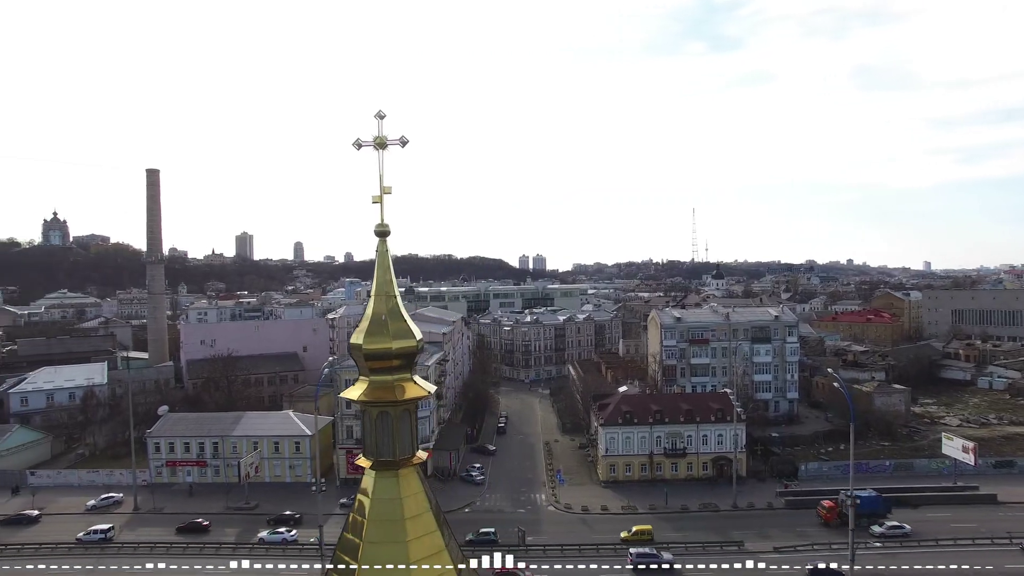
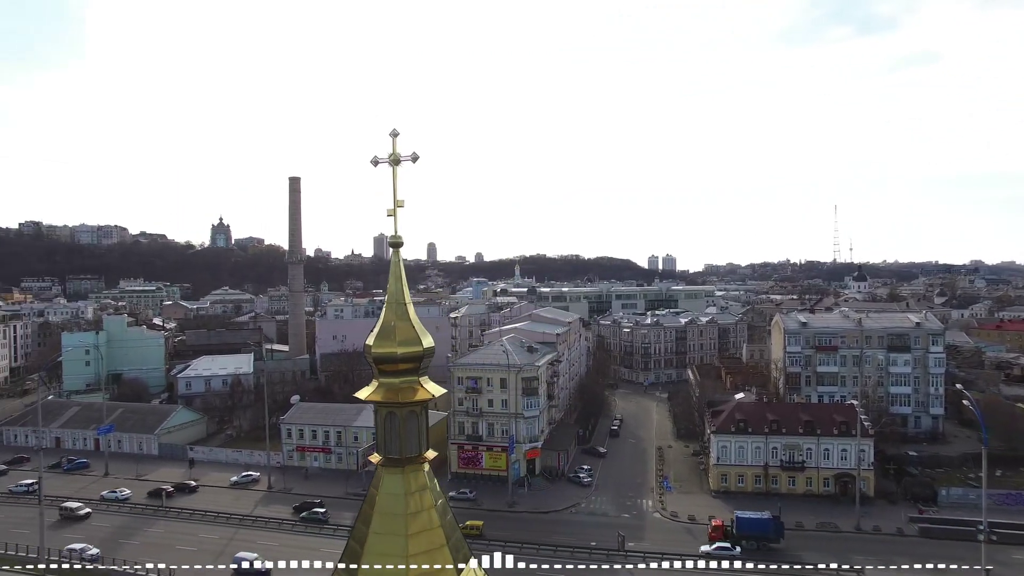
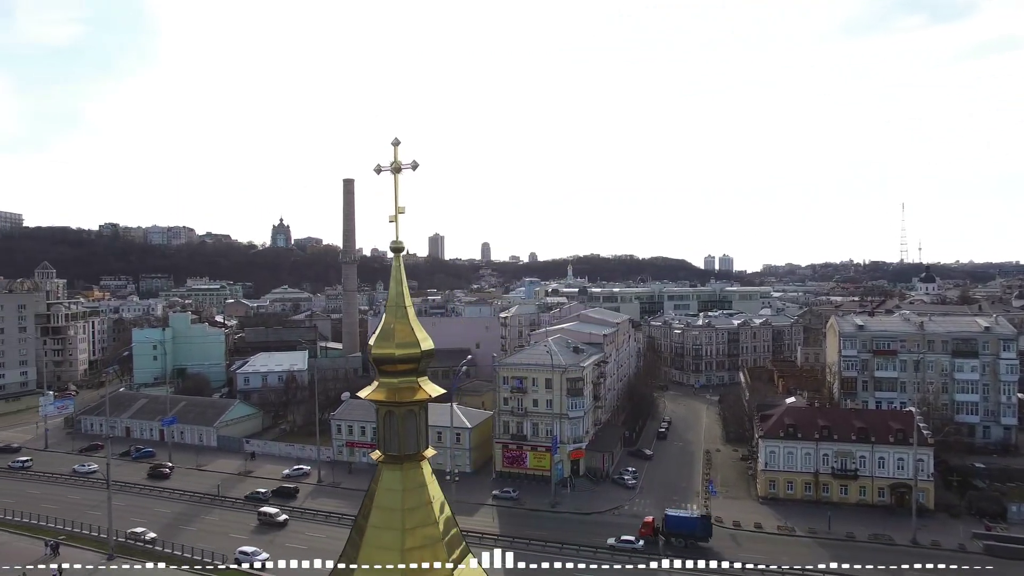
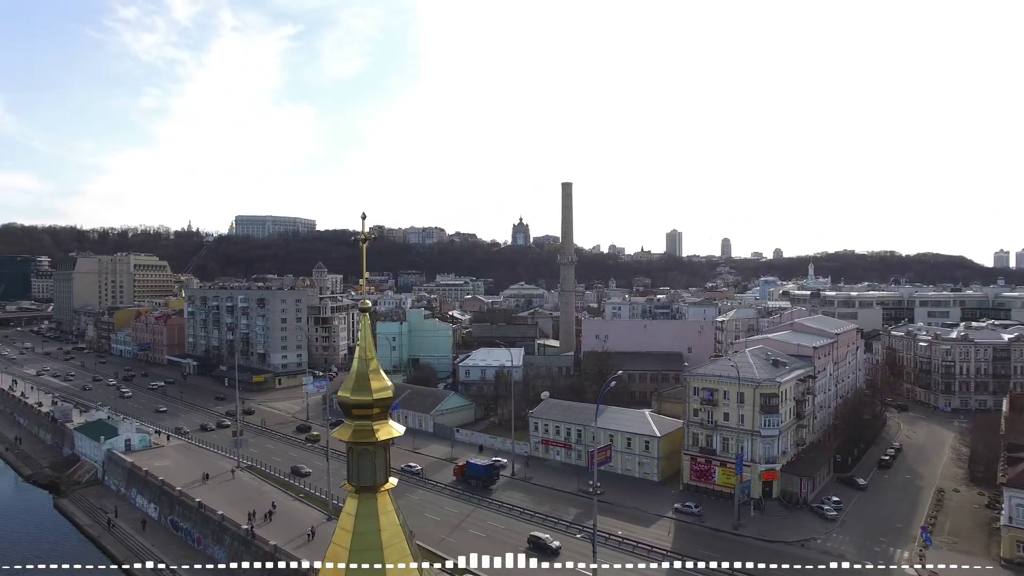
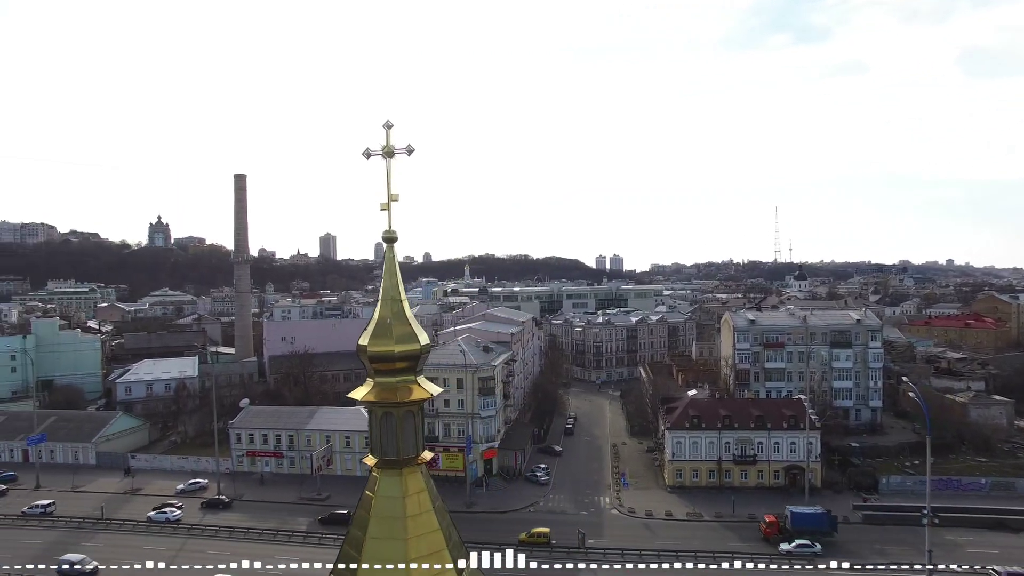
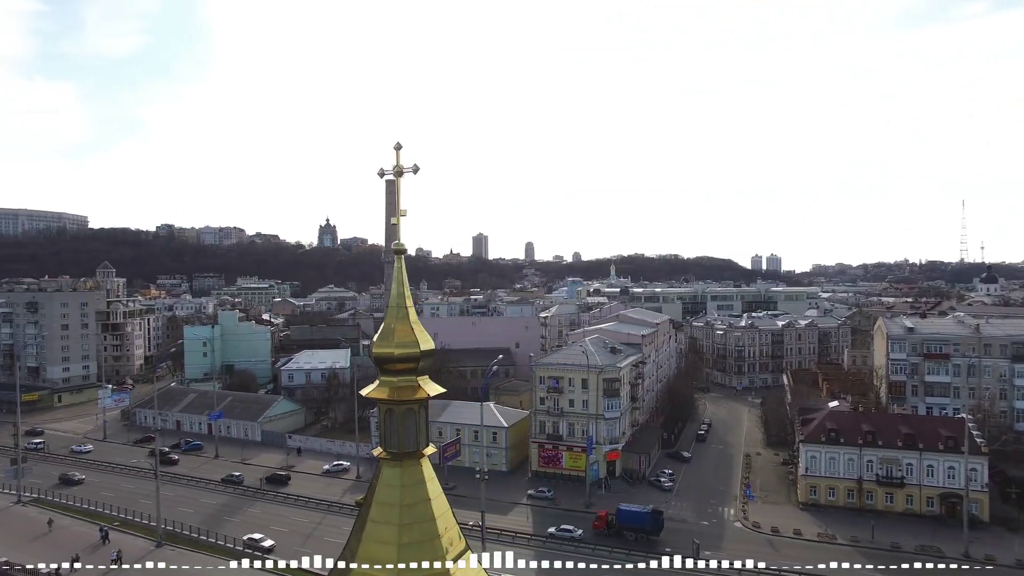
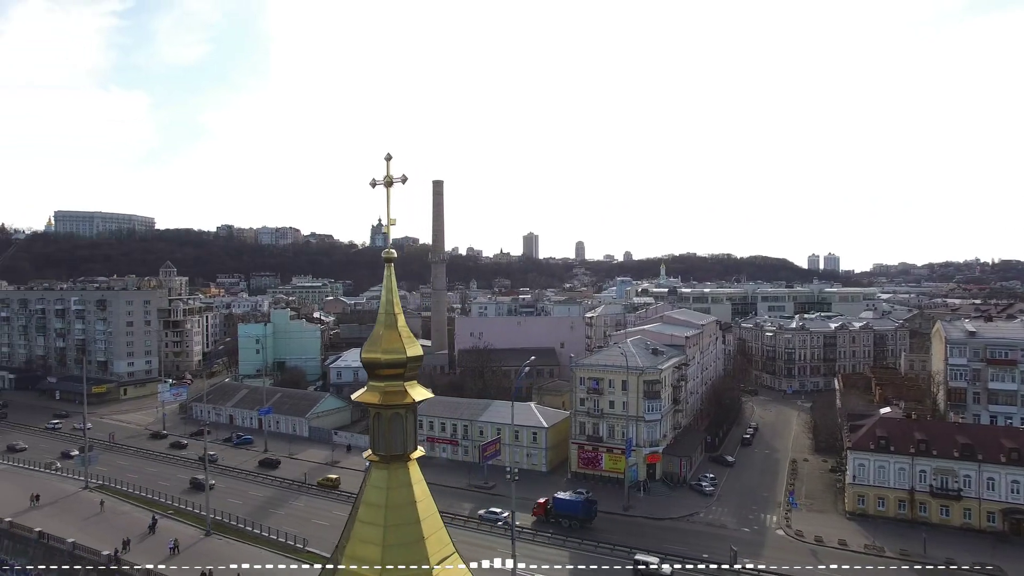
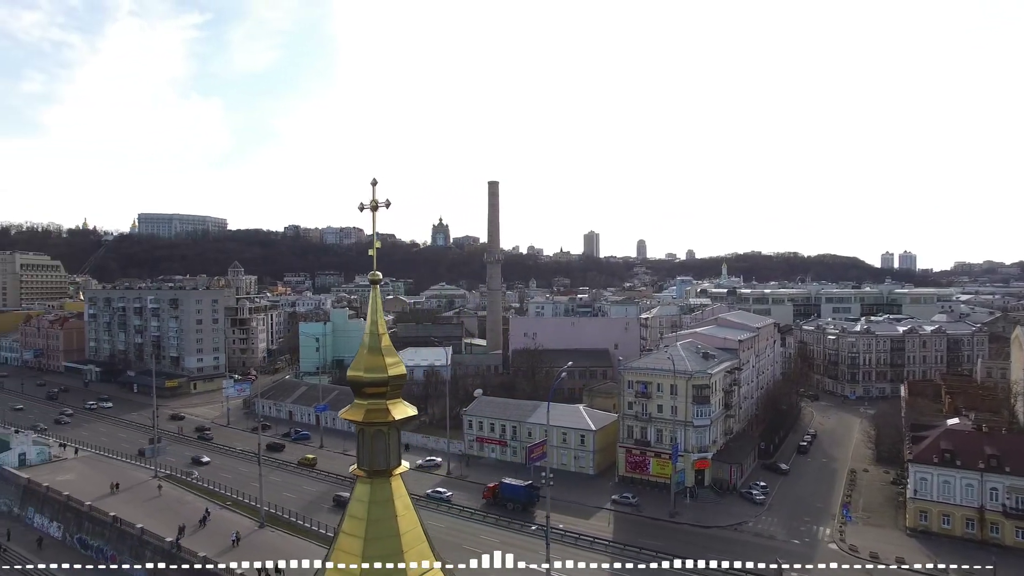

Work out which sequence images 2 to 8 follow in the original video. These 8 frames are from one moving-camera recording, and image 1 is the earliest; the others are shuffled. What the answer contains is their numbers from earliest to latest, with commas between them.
5, 2, 3, 6, 7, 8, 4
